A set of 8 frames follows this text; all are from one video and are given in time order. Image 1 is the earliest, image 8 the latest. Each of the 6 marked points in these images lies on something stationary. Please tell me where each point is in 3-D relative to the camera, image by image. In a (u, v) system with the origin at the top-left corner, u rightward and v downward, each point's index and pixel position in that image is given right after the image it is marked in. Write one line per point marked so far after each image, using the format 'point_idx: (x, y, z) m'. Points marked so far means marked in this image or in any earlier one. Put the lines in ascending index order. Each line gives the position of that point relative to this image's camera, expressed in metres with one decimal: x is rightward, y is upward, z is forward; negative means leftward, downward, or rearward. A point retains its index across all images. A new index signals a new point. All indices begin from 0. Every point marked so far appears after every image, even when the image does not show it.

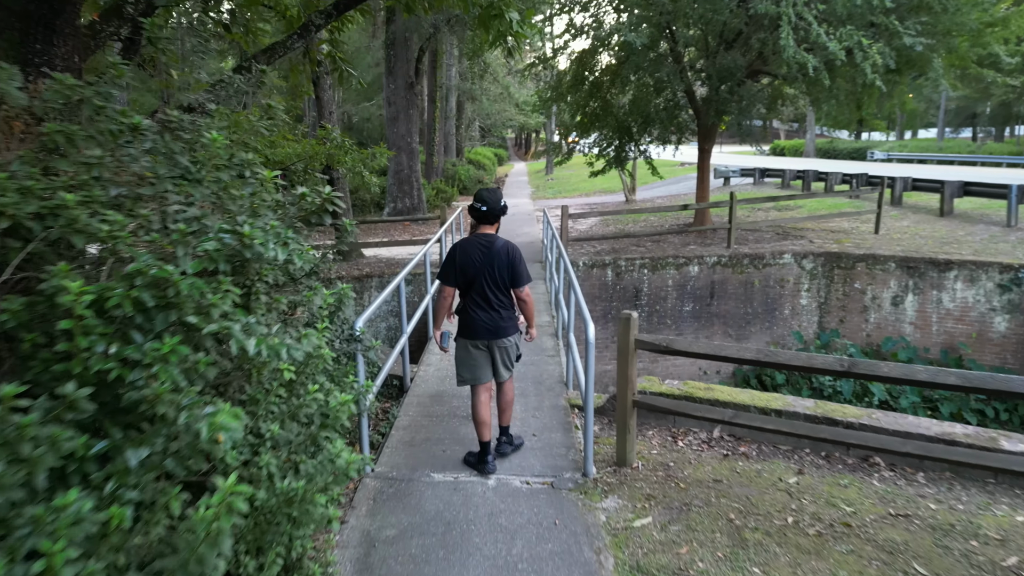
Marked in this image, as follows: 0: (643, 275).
0: (+1.7, +0.2, +9.7) m
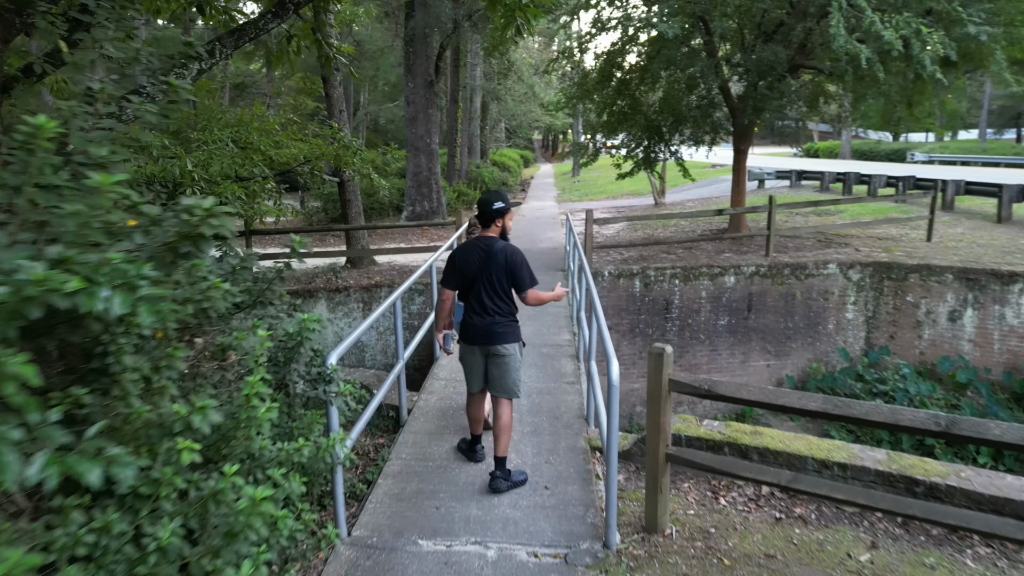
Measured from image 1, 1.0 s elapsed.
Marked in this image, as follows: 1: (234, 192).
0: (+1.9, 0.0, +9.0) m
1: (-2.8, +0.9, +7.4) m
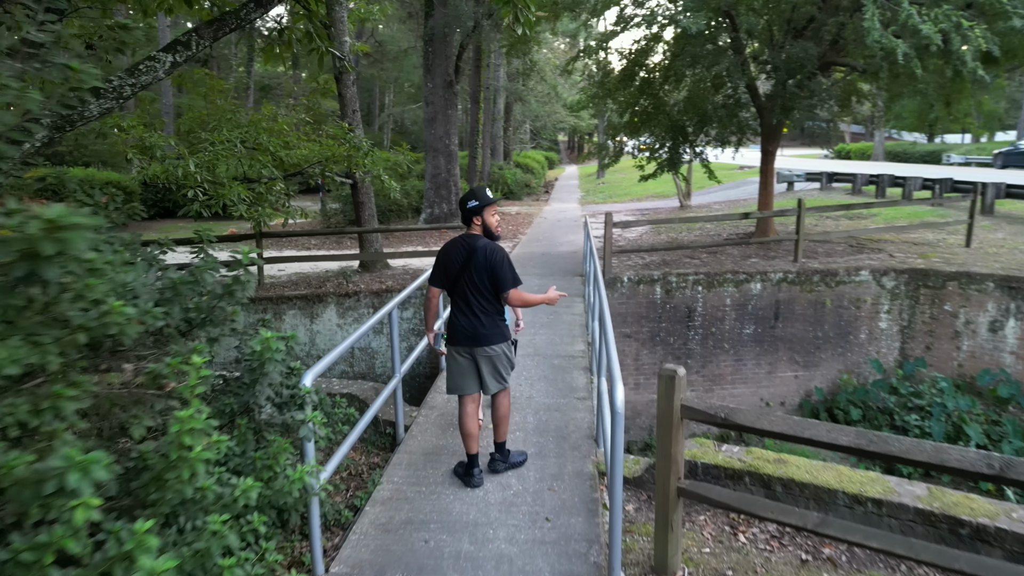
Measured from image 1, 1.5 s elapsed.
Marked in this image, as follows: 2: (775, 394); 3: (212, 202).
0: (+2.1, 0.0, +8.6) m
1: (-2.7, +0.9, +7.2) m
2: (+3.2, -1.3, +9.1) m
3: (-2.9, +0.8, +7.2) m
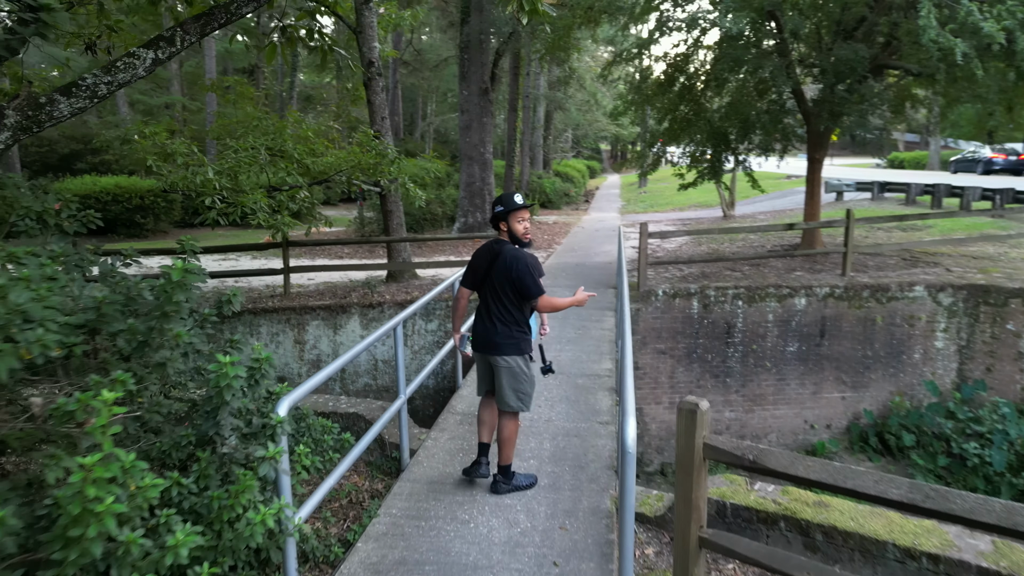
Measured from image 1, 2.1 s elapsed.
0: (+2.4, -0.2, +8.1) m
1: (-2.4, +0.8, +7.0) m
2: (+3.5, -1.5, +8.6) m
3: (-2.7, +0.7, +7.1) m
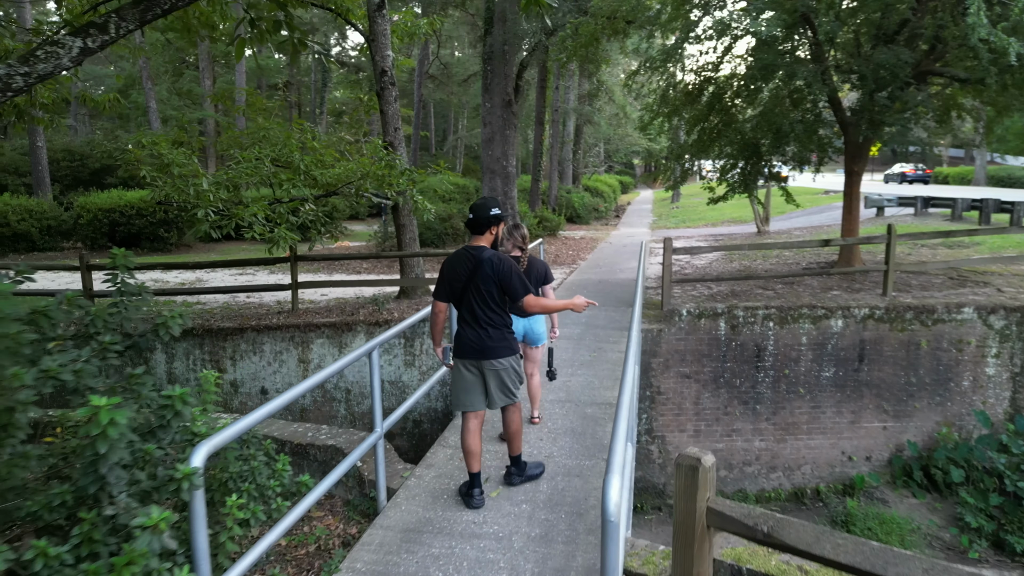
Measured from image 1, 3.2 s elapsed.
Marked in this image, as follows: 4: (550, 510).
0: (+2.6, -0.4, +7.6) m
1: (-2.3, +0.7, +6.7) m
2: (+3.7, -1.7, +8.0) m
3: (-2.6, +0.6, +6.8) m
4: (+0.2, -1.0, +3.5) m
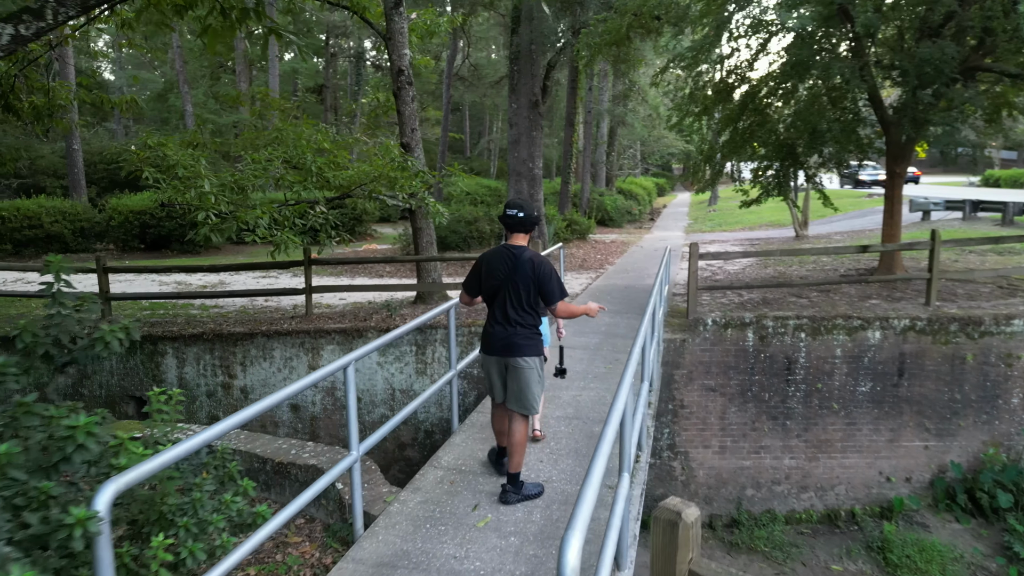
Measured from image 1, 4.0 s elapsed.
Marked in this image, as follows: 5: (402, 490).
0: (+2.7, -0.5, +7.1) m
1: (-2.2, +0.6, +6.5) m
2: (+3.9, -1.8, +7.5) m
3: (-2.5, +0.5, +6.6) m
4: (+0.1, -1.1, +3.2) m
5: (-0.5, -1.0, +3.7) m
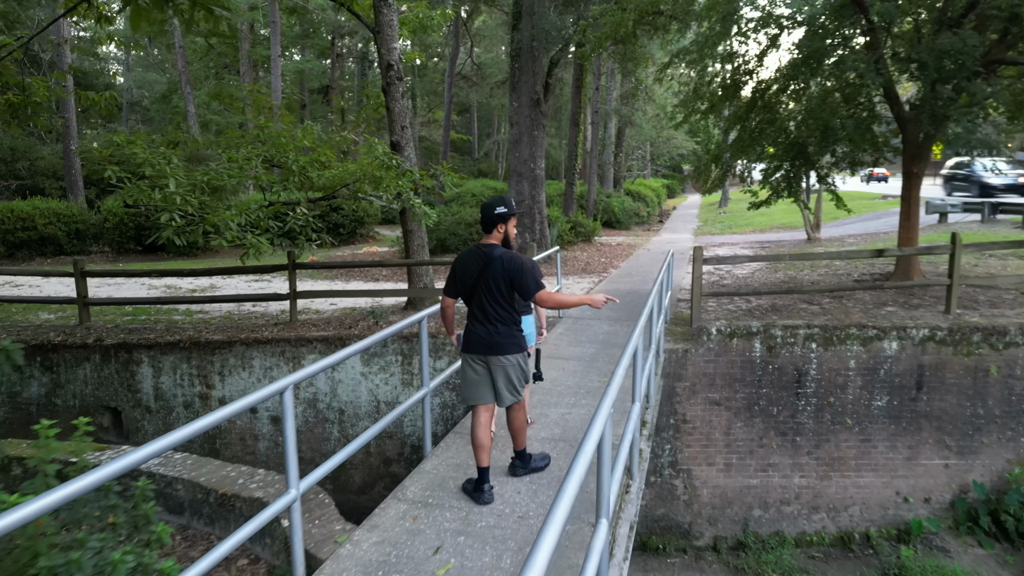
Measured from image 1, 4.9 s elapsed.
0: (+2.6, -0.6, +6.7) m
1: (-2.3, +0.6, +6.1) m
2: (+3.8, -1.9, +7.0) m
3: (-2.5, +0.5, +6.2) m
4: (0.0, -1.1, +2.8) m
5: (-0.7, -1.1, +3.3) m
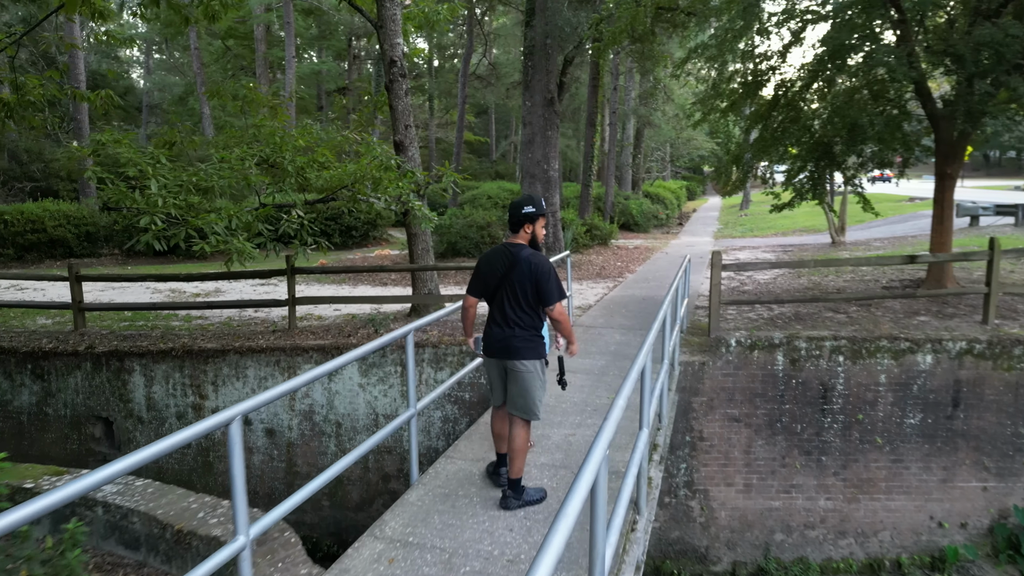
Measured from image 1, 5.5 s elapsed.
0: (+2.7, -0.6, +6.2) m
1: (-2.2, +0.5, +5.8) m
2: (+3.8, -1.9, +6.5) m
3: (-2.5, +0.4, +5.9) m
4: (-0.1, -1.2, +2.4) m
5: (-0.7, -1.1, +2.9) m
